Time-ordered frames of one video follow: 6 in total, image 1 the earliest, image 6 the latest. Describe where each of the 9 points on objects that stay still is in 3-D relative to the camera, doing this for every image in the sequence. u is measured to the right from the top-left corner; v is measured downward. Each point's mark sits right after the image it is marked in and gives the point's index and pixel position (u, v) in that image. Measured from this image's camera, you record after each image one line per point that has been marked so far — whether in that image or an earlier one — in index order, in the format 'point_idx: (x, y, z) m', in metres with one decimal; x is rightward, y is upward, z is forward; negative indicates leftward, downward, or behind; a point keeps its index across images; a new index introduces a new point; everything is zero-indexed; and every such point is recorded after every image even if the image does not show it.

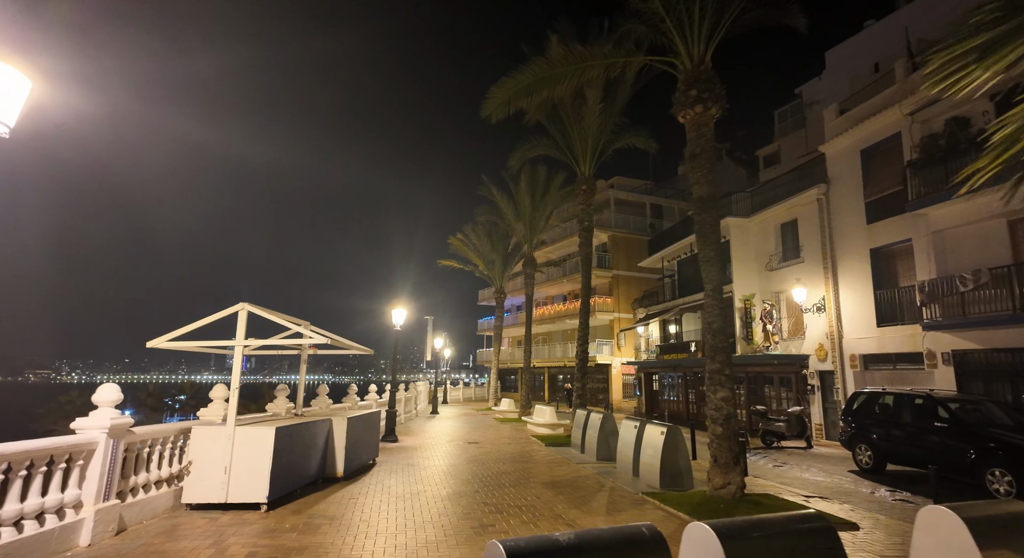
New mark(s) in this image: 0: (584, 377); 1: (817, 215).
0: (+2.5, -3.4, +17.4) m
1: (+11.2, +2.4, +18.2) m
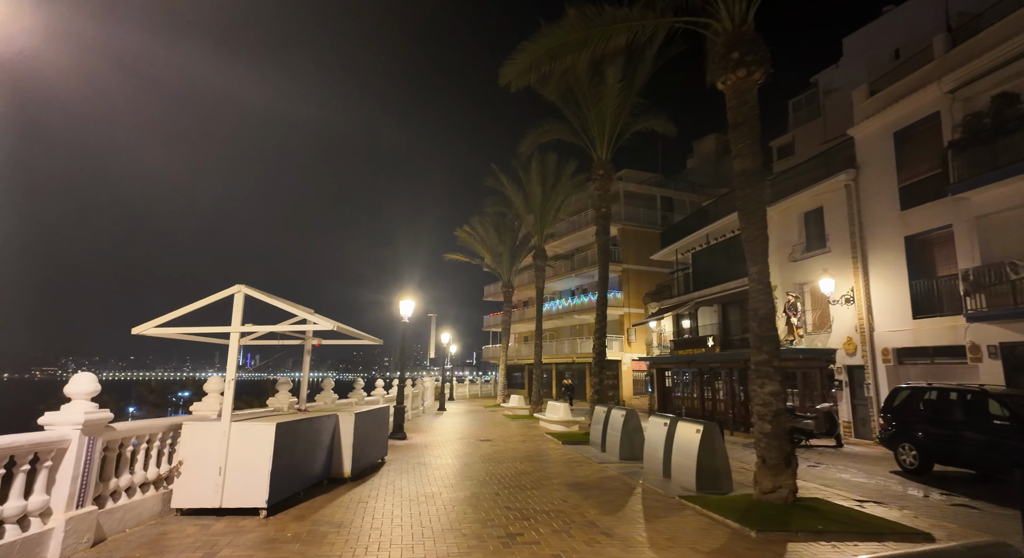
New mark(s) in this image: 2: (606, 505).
0: (+3.0, -3.1, +16.6) m
1: (+11.6, +2.7, +17.3) m
2: (+1.4, -3.5, +7.6) m
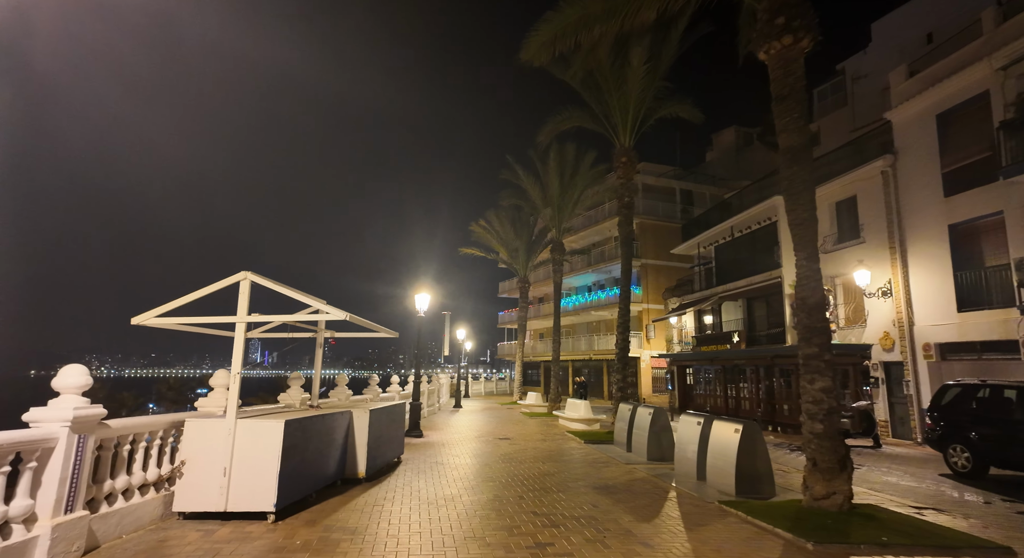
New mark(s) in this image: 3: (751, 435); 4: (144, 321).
0: (+3.6, -2.9, +16.0) m
1: (+12.2, +3.0, +16.4) m
2: (+1.8, -3.3, +7.0) m
3: (+3.9, -2.6, +8.1) m
4: (-4.3, -0.5, +5.8) m
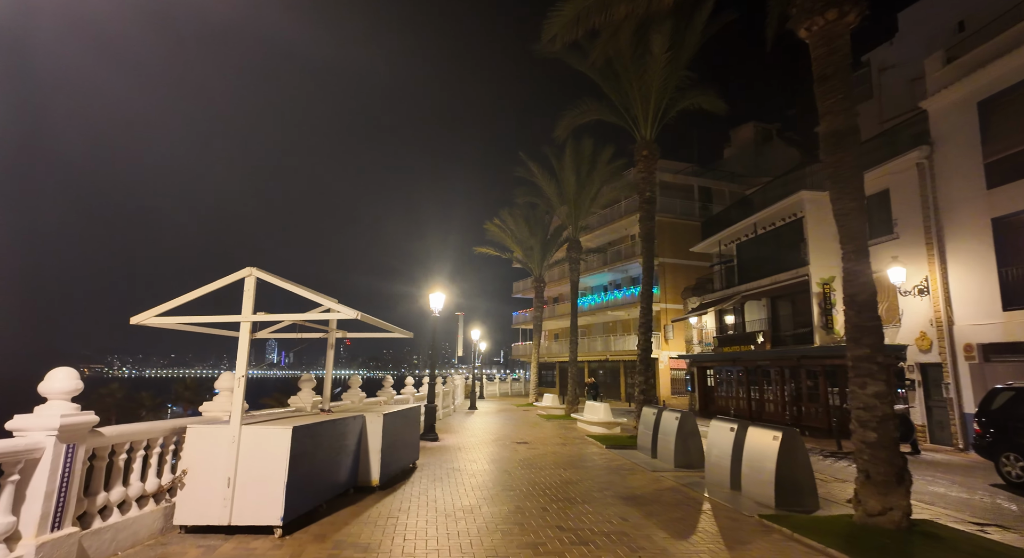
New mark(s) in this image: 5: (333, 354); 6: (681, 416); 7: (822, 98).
0: (+4.1, -2.8, +15.4) m
1: (+12.8, +3.0, +15.6) m
2: (+2.1, -3.2, +6.5) m
3: (+4.3, -2.5, +7.6) m
4: (-4.1, -0.5, +5.4) m
5: (-2.9, -1.2, +8.0) m
6: (+3.7, -3.0, +10.7) m
7: (+4.3, +2.5, +6.9) m
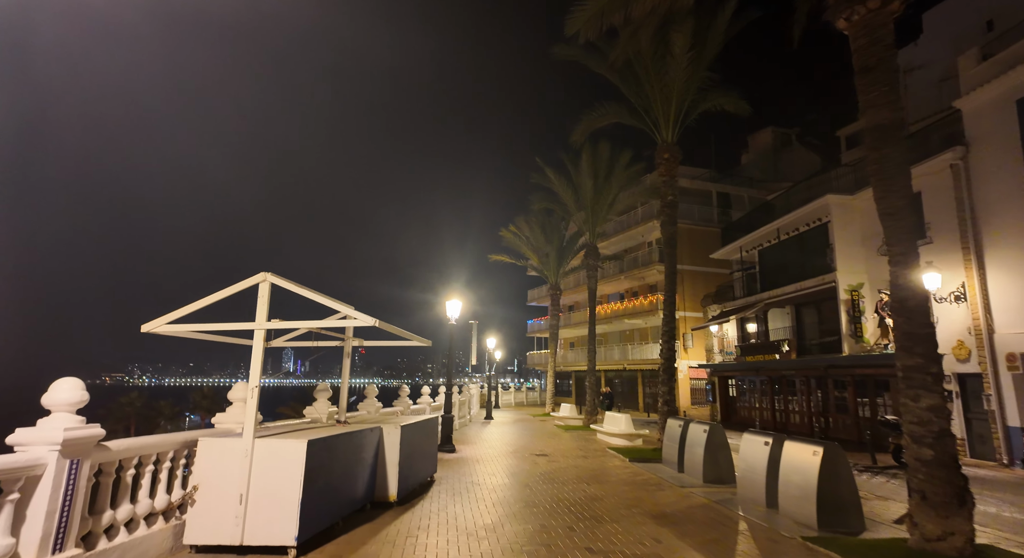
0: (+4.7, -3.0, +14.9) m
1: (+13.3, +2.9, +15.0) m
2: (+2.4, -3.3, +6.0) m
3: (+4.6, -2.6, +7.1) m
4: (-3.8, -0.5, +5.2) m
5: (-2.5, -1.3, +7.7) m
6: (+4.1, -3.1, +10.3) m
7: (+4.6, +2.4, +6.5) m
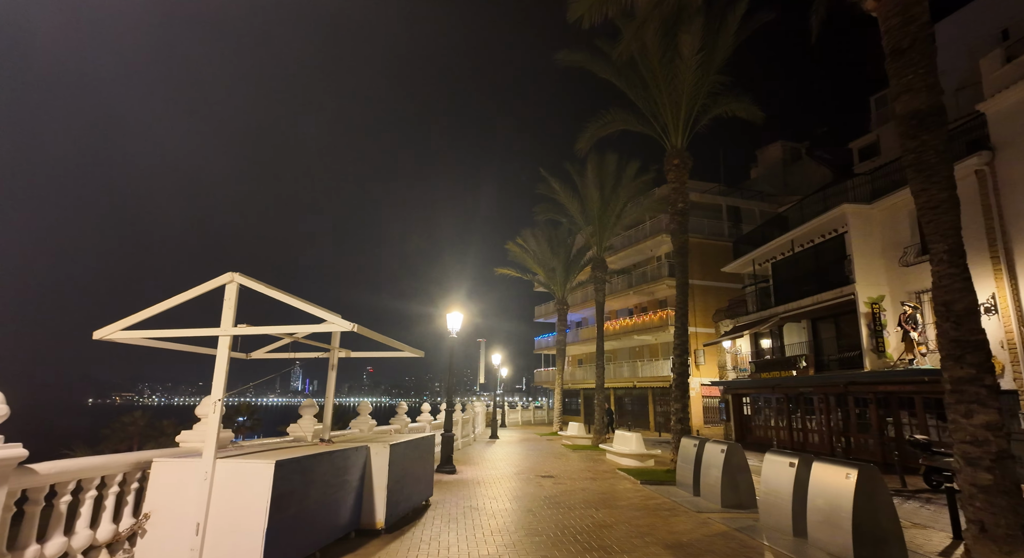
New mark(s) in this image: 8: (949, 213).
0: (+4.8, -3.4, +14.1) m
1: (+13.4, +2.6, +14.3) m
2: (+2.4, -3.3, +5.3) m
3: (+4.6, -2.6, +6.3) m
4: (-3.8, -0.5, +4.7) m
5: (-2.5, -1.4, +7.1) m
6: (+4.1, -3.2, +9.5) m
7: (+4.6, +2.4, +5.9) m
8: (+4.8, +0.7, +5.5) m
